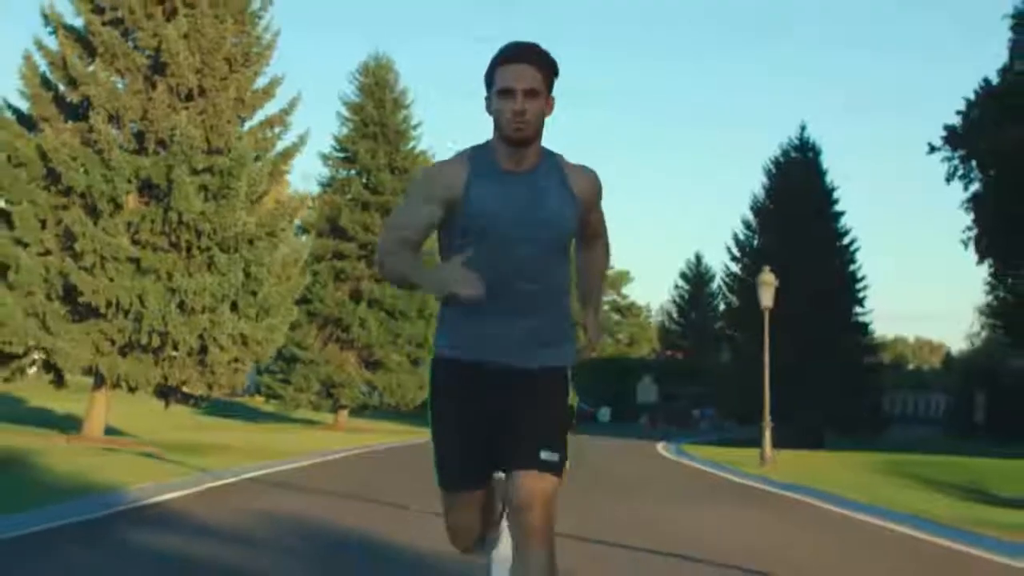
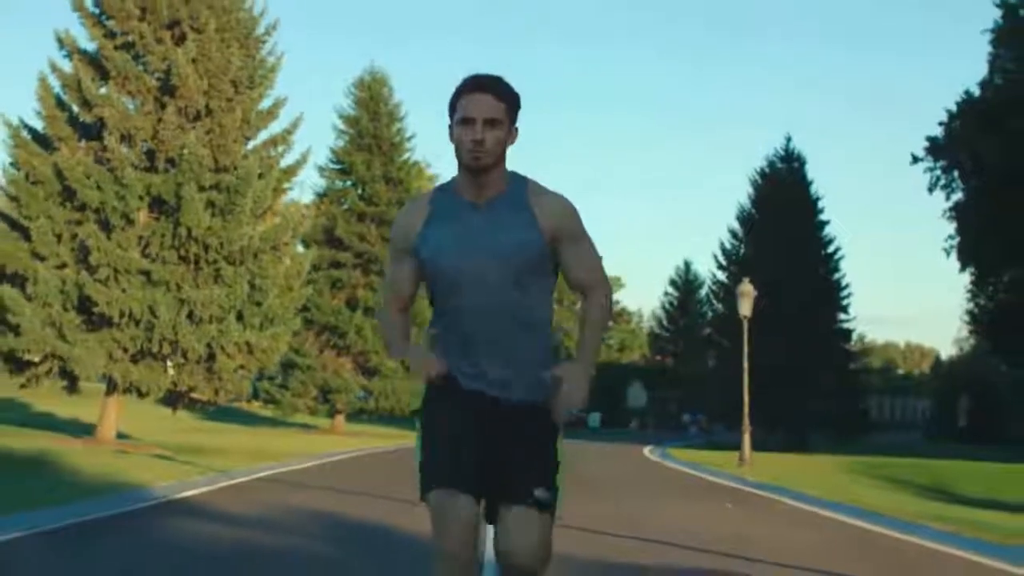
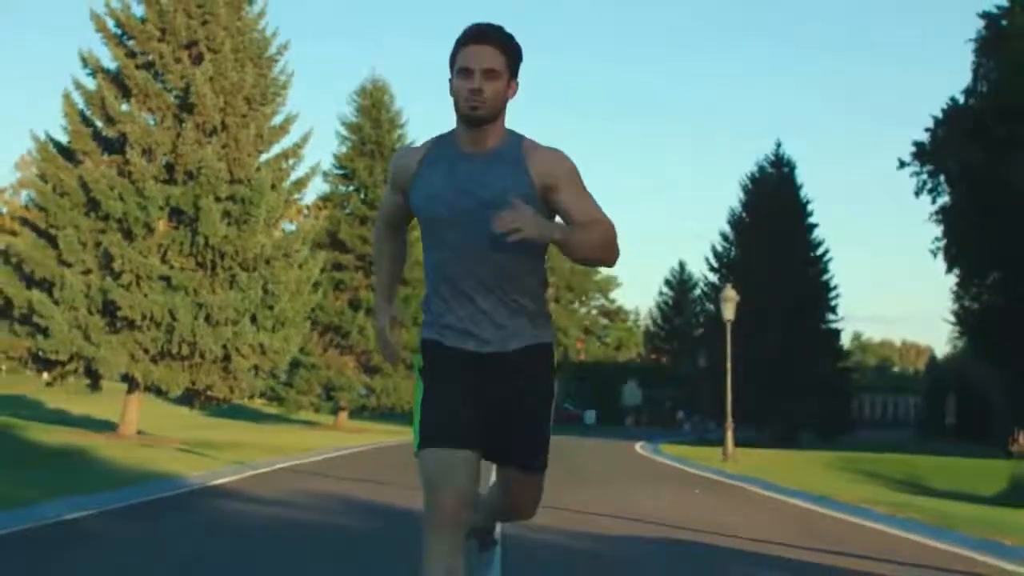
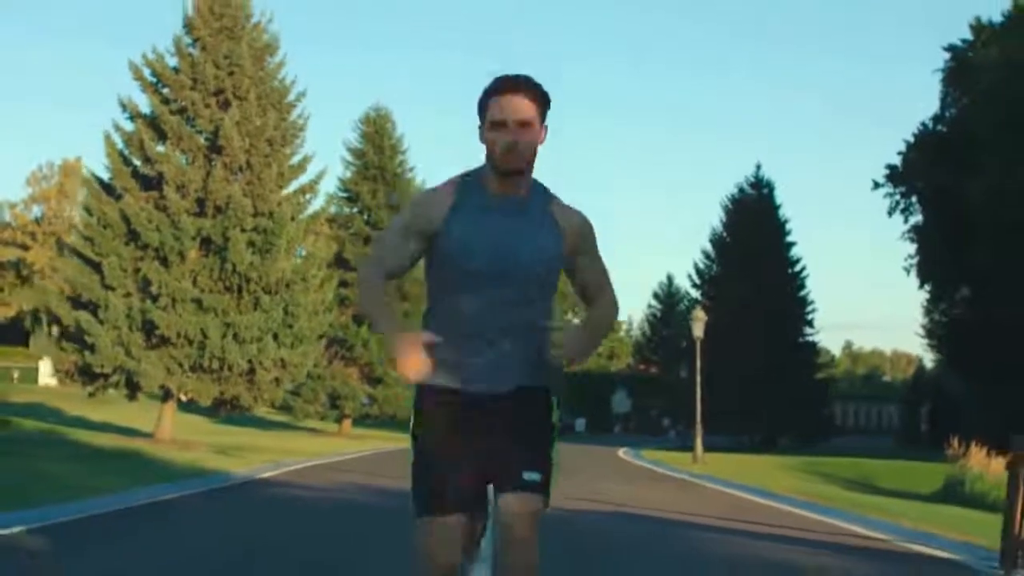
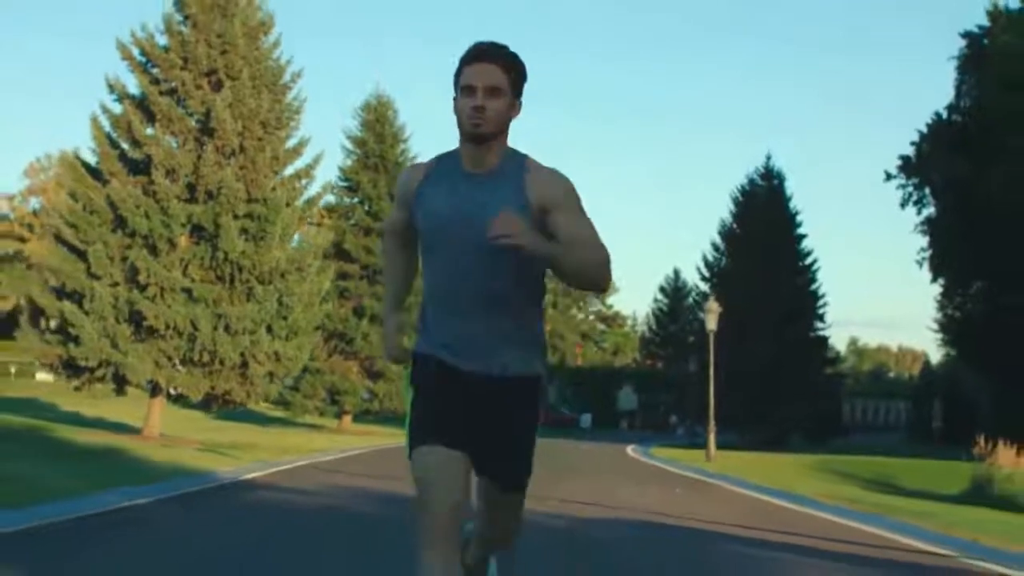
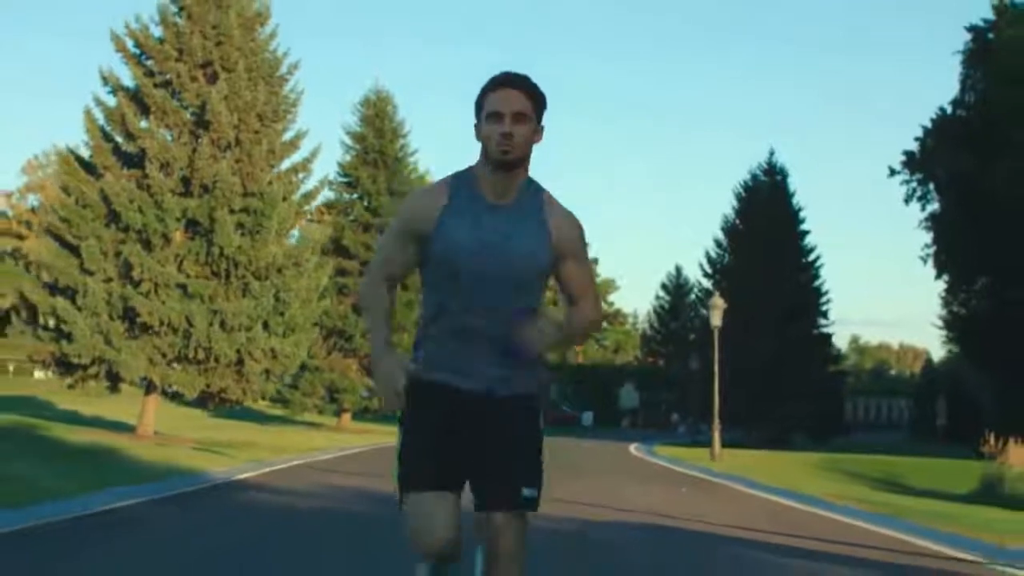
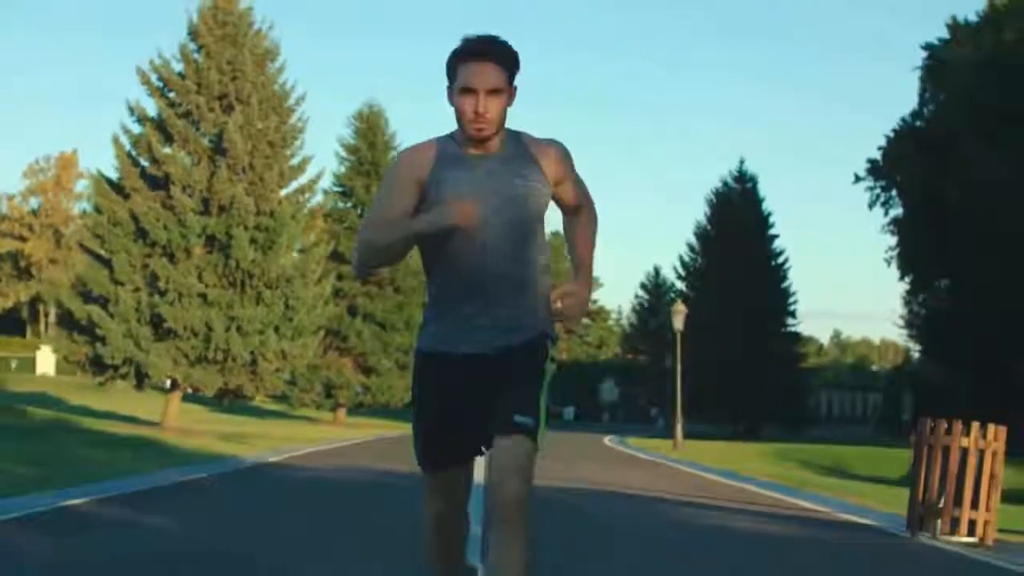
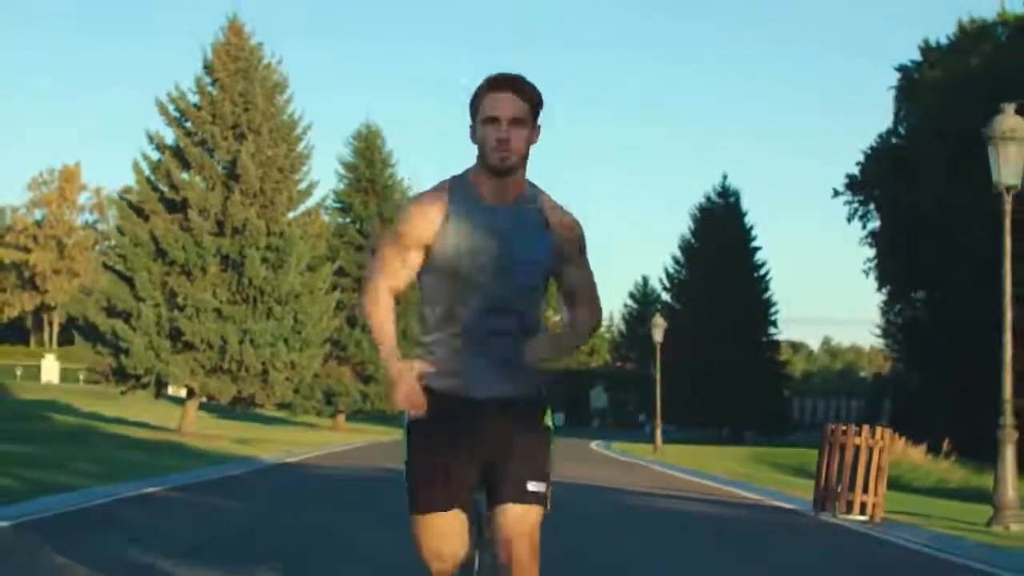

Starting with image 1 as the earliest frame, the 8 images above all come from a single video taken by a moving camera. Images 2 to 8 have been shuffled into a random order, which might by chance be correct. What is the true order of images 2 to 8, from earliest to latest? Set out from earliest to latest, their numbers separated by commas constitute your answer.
2, 3, 6, 5, 4, 7, 8
